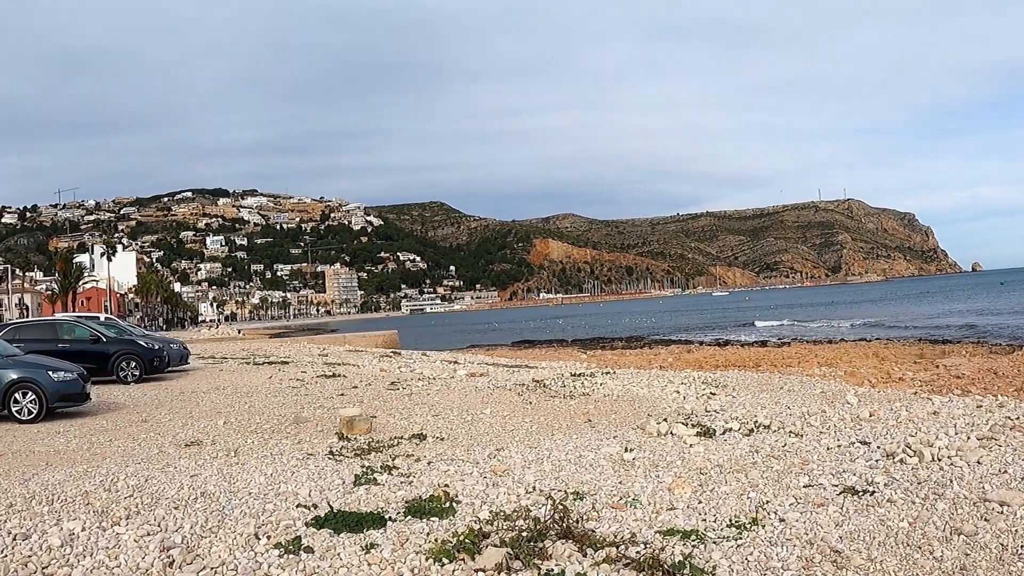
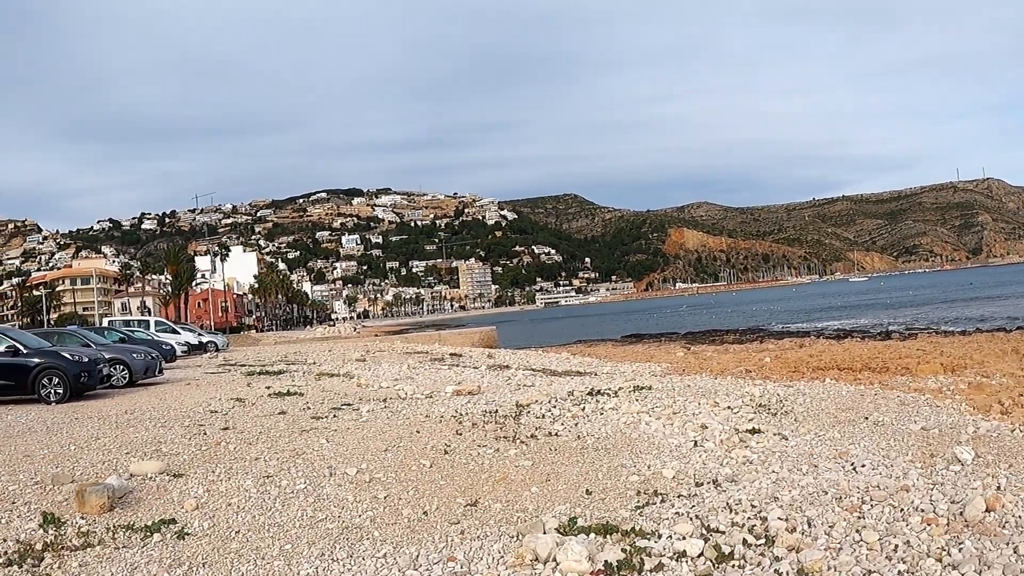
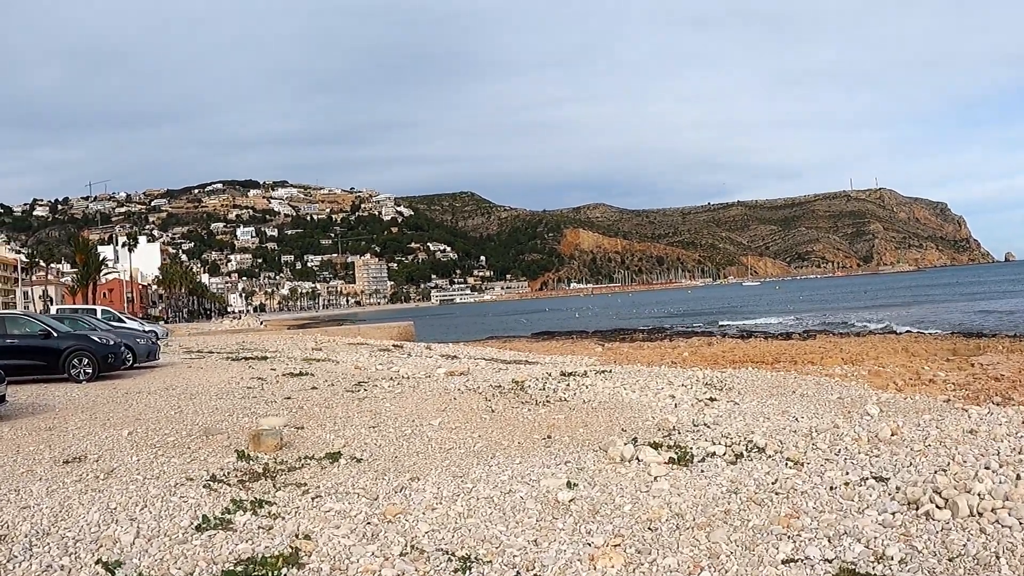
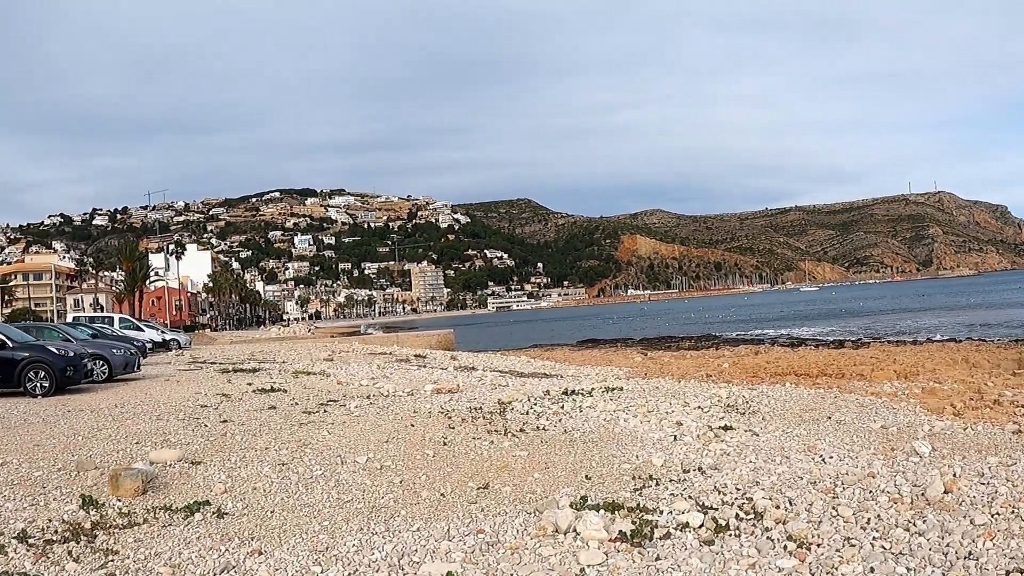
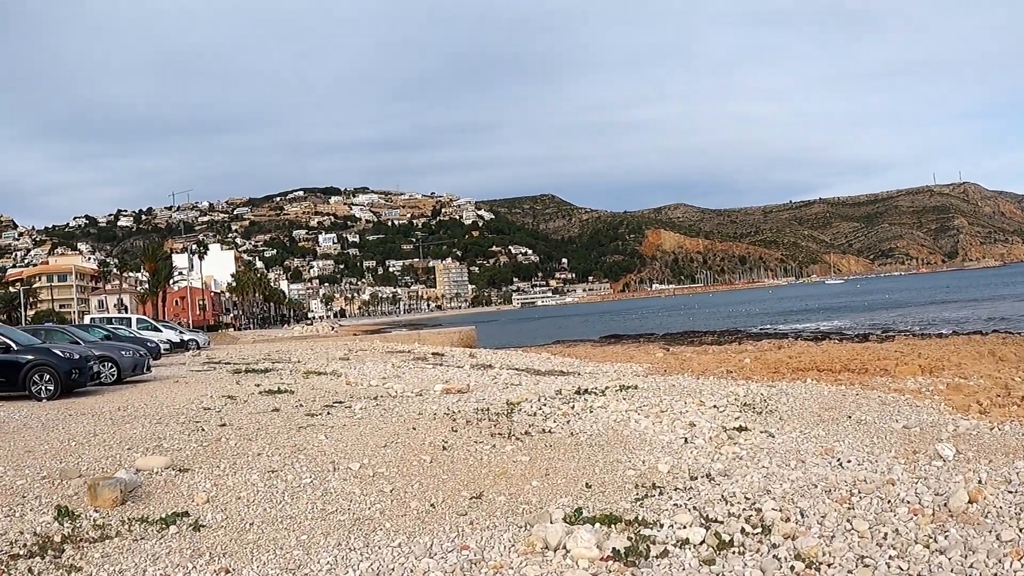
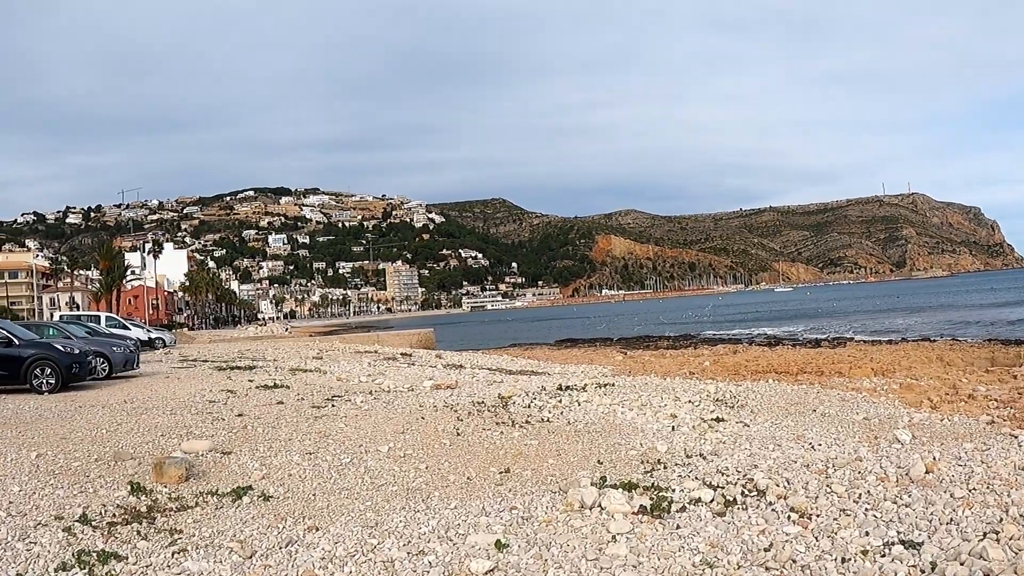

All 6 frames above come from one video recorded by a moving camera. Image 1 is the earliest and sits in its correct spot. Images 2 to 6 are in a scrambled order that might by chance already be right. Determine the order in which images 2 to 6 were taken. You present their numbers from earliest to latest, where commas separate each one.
3, 6, 4, 5, 2
